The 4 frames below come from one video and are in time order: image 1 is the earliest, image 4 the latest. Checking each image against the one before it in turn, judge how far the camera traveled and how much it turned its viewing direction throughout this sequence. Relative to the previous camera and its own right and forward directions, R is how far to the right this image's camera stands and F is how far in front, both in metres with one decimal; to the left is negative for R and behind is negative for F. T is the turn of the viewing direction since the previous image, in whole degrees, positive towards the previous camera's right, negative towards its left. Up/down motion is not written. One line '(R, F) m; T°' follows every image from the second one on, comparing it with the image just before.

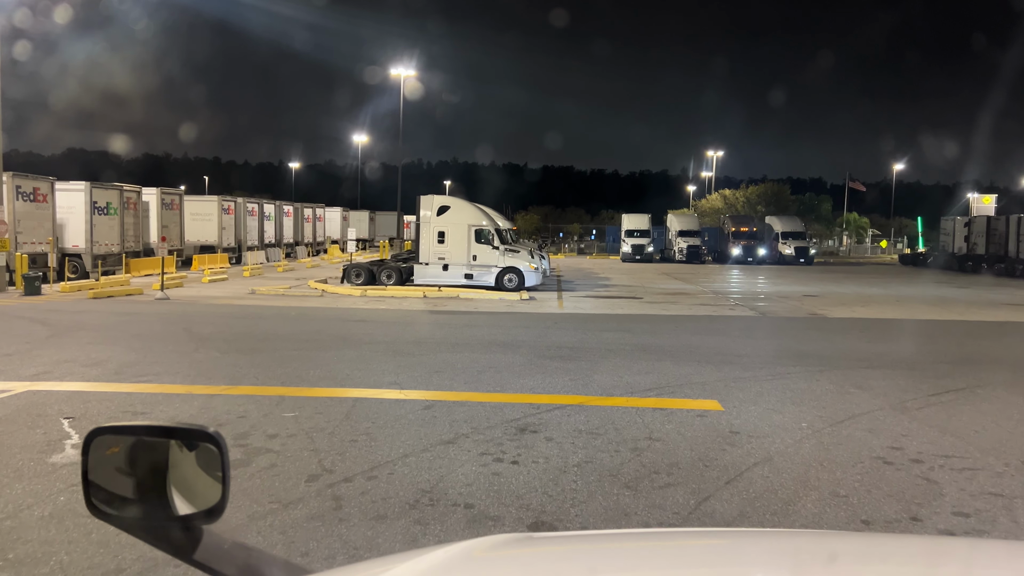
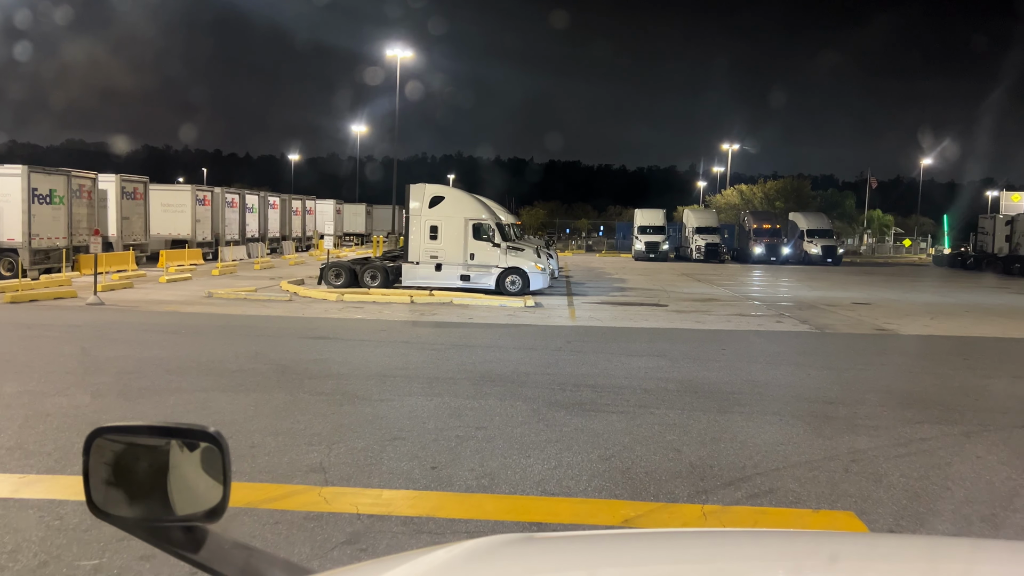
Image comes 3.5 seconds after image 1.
(0.0, +1.2) m; 0°
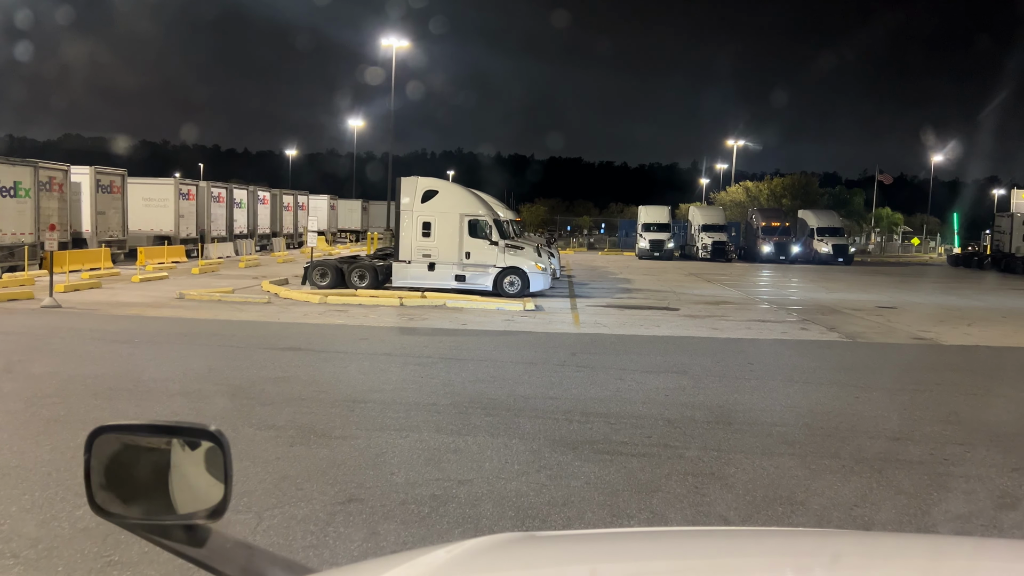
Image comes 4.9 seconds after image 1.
(0.0, +0.6) m; 0°
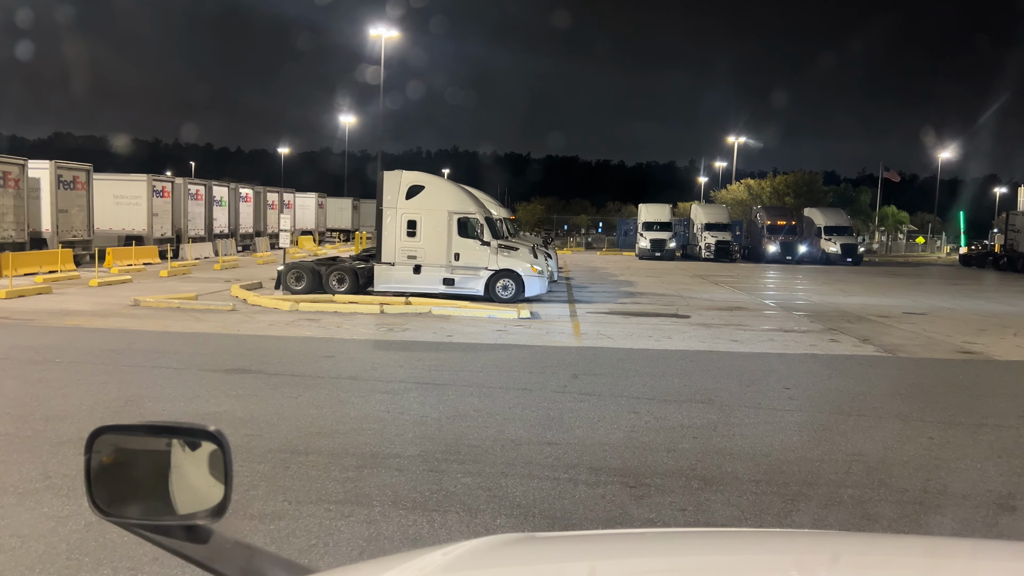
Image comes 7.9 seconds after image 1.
(0.0, +0.6) m; 0°
